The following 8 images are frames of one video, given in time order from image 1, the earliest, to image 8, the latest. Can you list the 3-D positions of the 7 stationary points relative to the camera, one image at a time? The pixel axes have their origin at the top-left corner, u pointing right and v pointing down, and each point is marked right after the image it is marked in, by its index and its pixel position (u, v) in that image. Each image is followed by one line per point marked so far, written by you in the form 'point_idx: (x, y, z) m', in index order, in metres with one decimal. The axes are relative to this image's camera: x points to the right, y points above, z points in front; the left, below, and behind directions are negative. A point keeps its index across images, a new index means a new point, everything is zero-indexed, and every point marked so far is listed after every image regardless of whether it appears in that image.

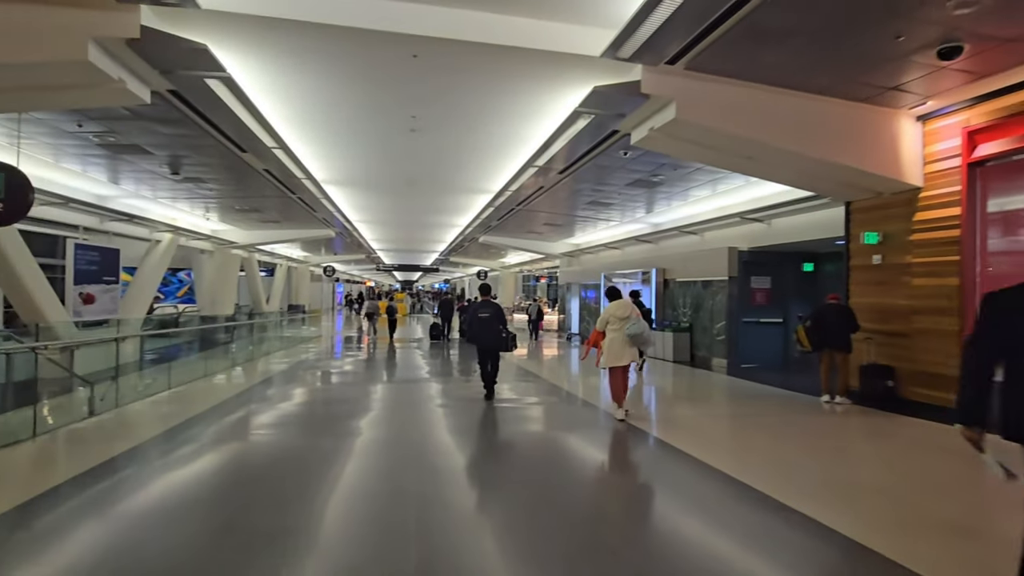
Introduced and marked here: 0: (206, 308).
0: (-10.4, -0.7, +17.3) m
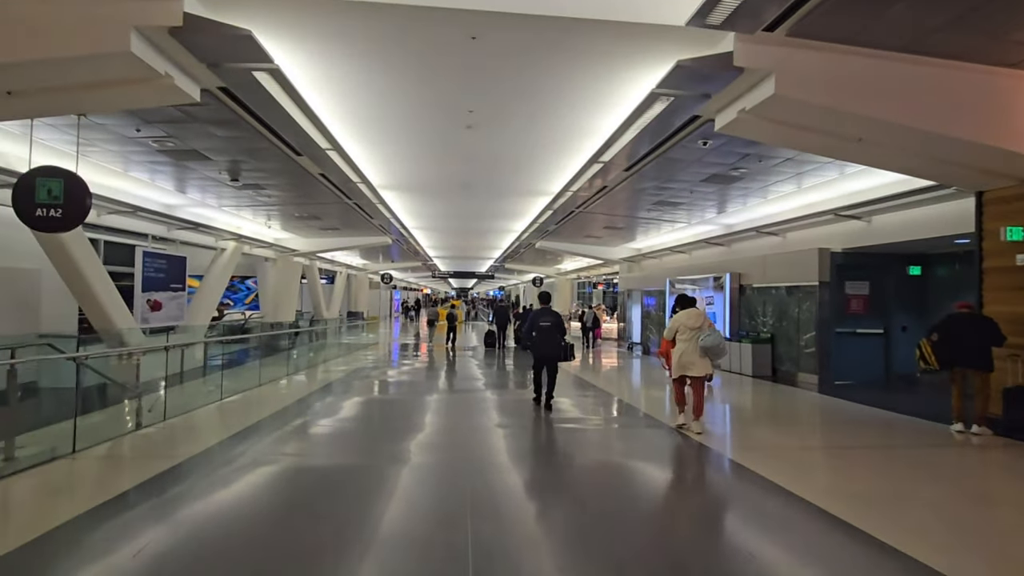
0: (-8.5, -1.0, +17.7) m
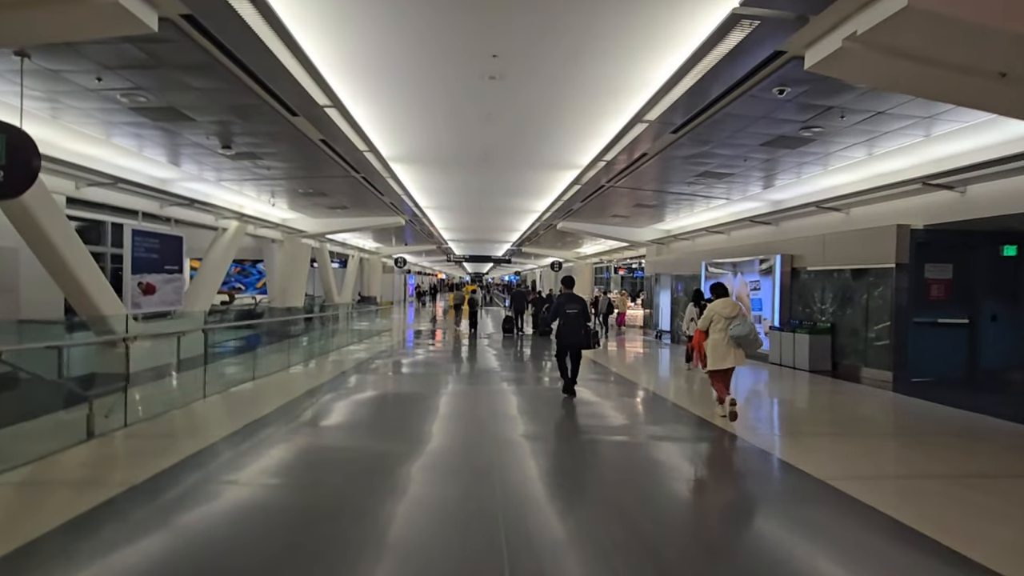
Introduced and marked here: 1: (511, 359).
0: (-7.8, -0.4, +16.9) m
1: (0.0, -2.0, +15.6) m
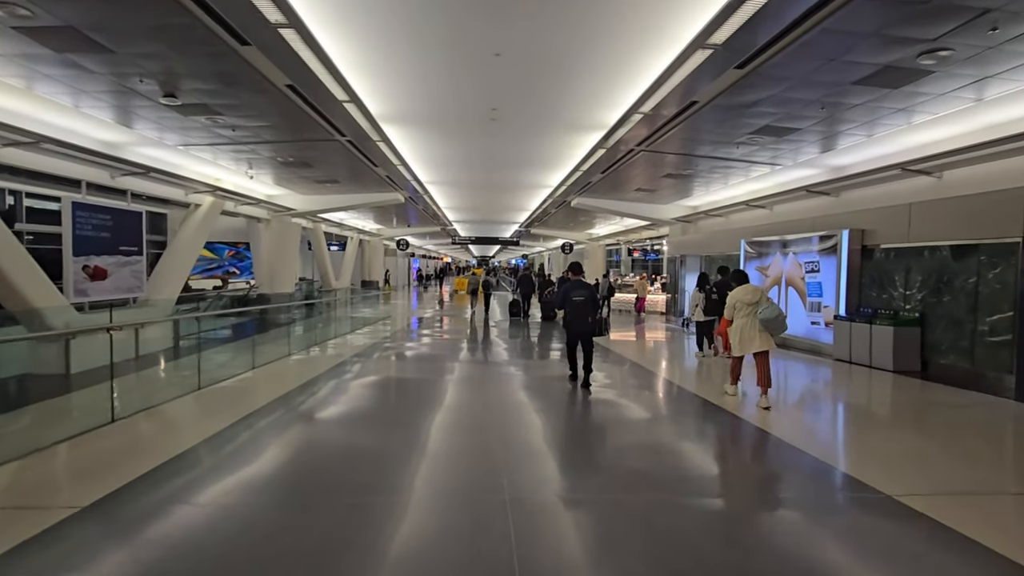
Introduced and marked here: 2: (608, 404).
0: (-7.5, +0.1, +15.5) m
1: (+0.3, -1.5, +14.1) m
2: (+1.5, -1.7, +8.0) m
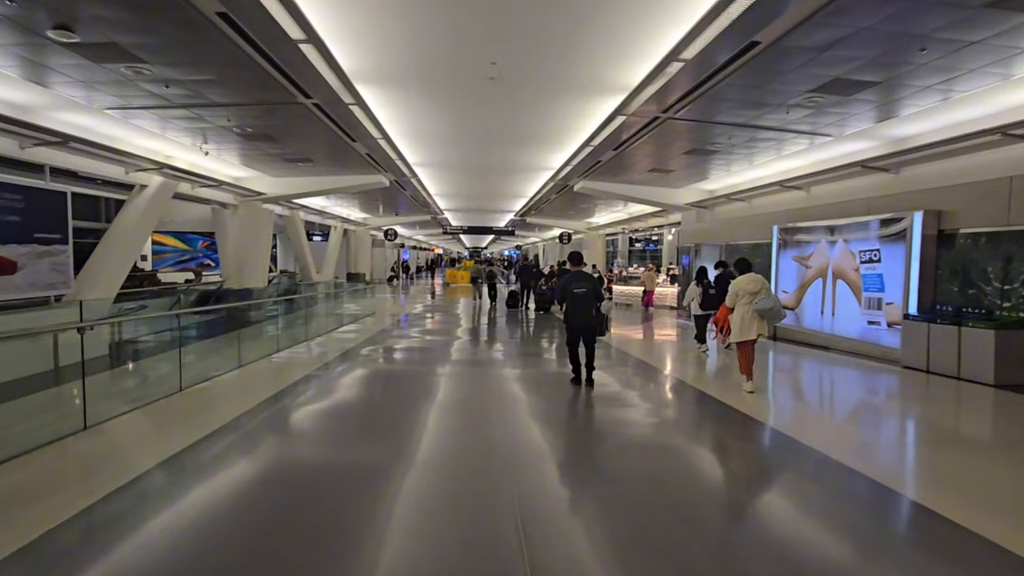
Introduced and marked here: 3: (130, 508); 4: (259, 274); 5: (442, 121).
0: (-7.6, +0.2, +13.9) m
1: (+0.2, -1.4, +12.7) m
2: (+1.5, -1.6, +6.6) m
3: (-3.0, -1.9, +4.1) m
4: (-7.0, +0.4, +14.0) m
5: (-1.3, +3.1, +9.5) m
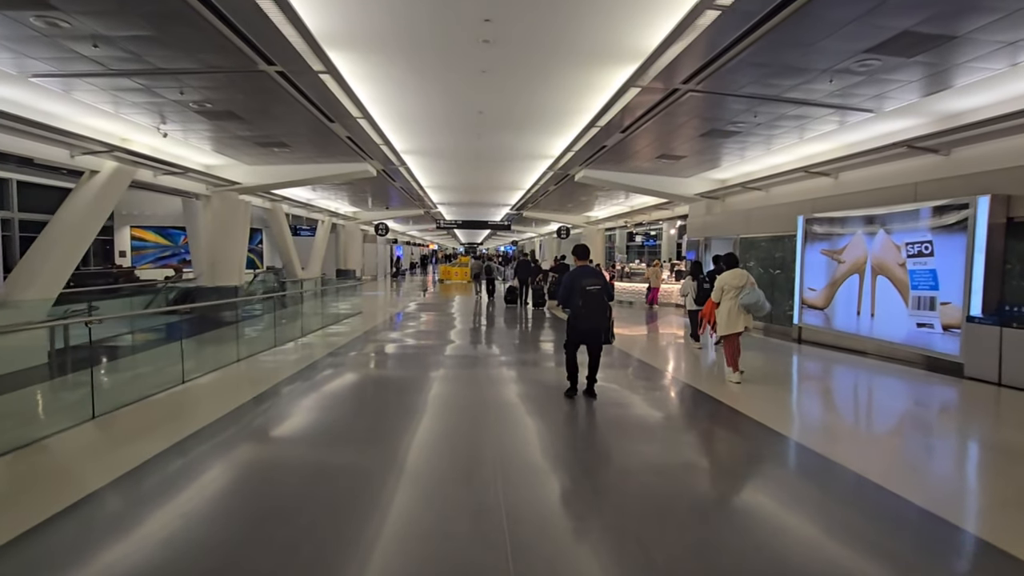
0: (-7.7, +0.3, +12.9) m
1: (+0.2, -1.3, +11.7) m
2: (+1.5, -1.6, +5.6) m
3: (-3.0, -1.9, +3.1) m
4: (-7.1, +0.4, +13.0) m
5: (-1.4, +3.1, +8.5) m
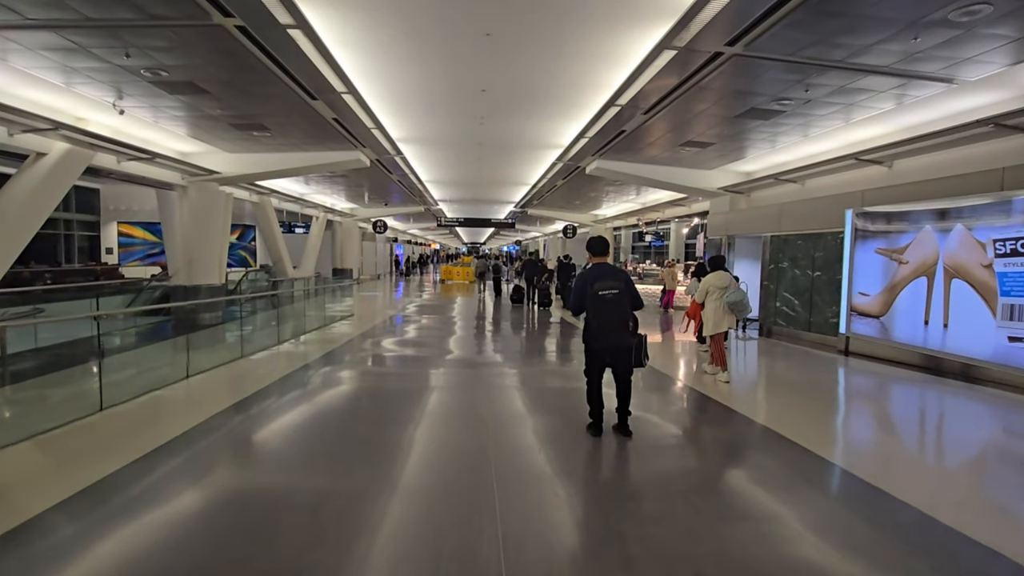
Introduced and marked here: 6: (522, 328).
0: (-7.5, +0.3, +11.8) m
1: (+0.3, -1.3, +10.6) m
2: (+1.6, -1.7, +4.5) m
3: (-3.0, -1.9, +2.0) m
4: (-6.9, +0.4, +11.9) m
5: (-1.3, +3.1, +7.4) m
6: (+0.2, -1.1, +13.4) m
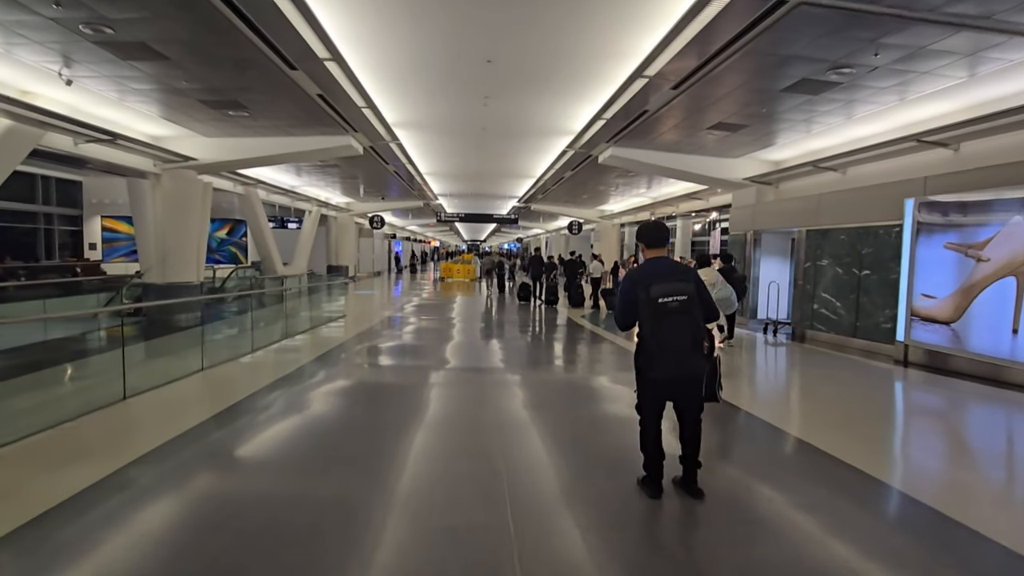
0: (-7.4, +0.4, +10.8) m
1: (+0.4, -1.3, +9.6) m
2: (+1.7, -1.7, +3.5) m
3: (-2.9, -1.9, +1.0) m
4: (-6.8, +0.5, +10.9) m
5: (-1.1, +3.1, +6.4) m
6: (+0.3, -1.1, +12.4) m
